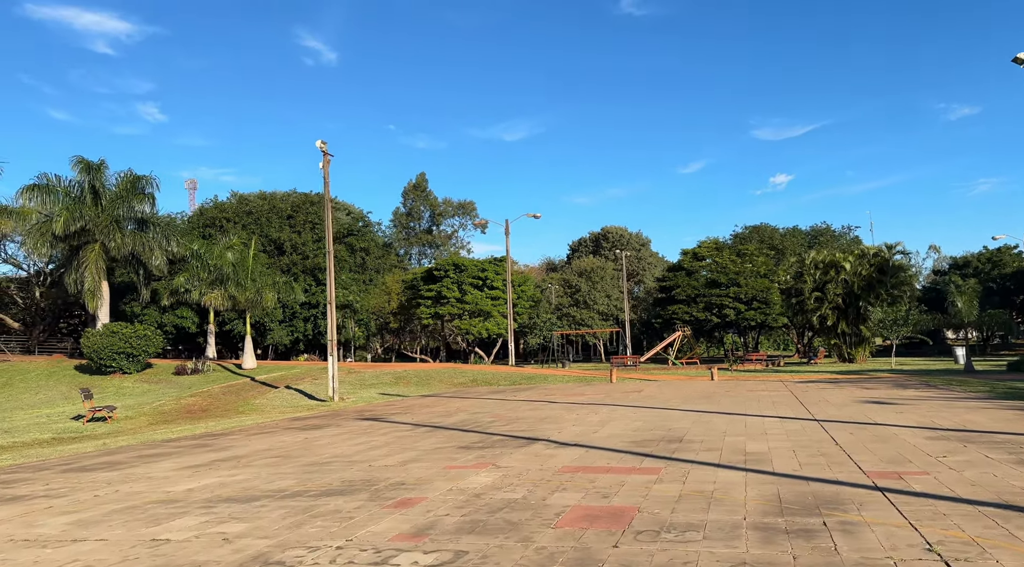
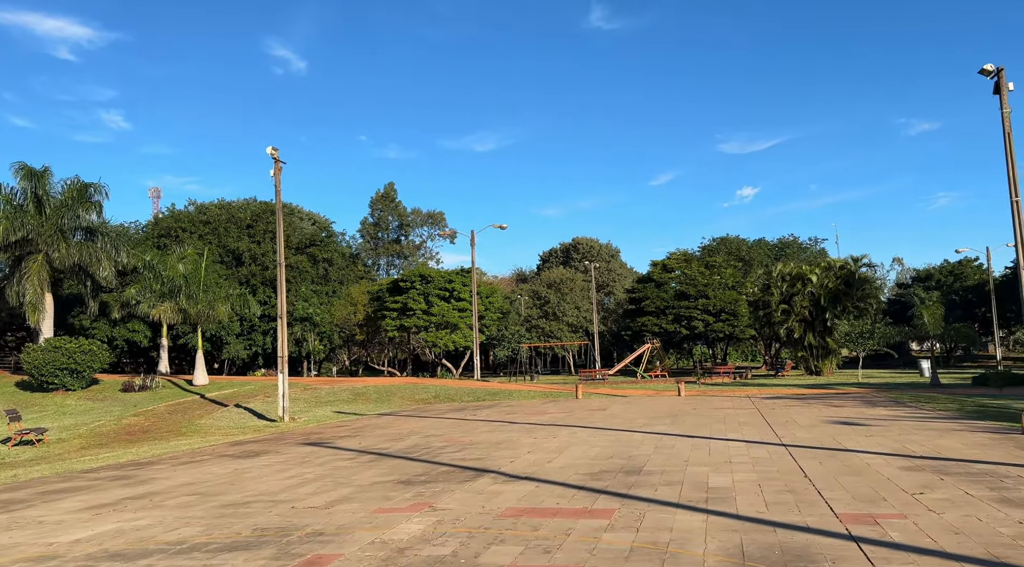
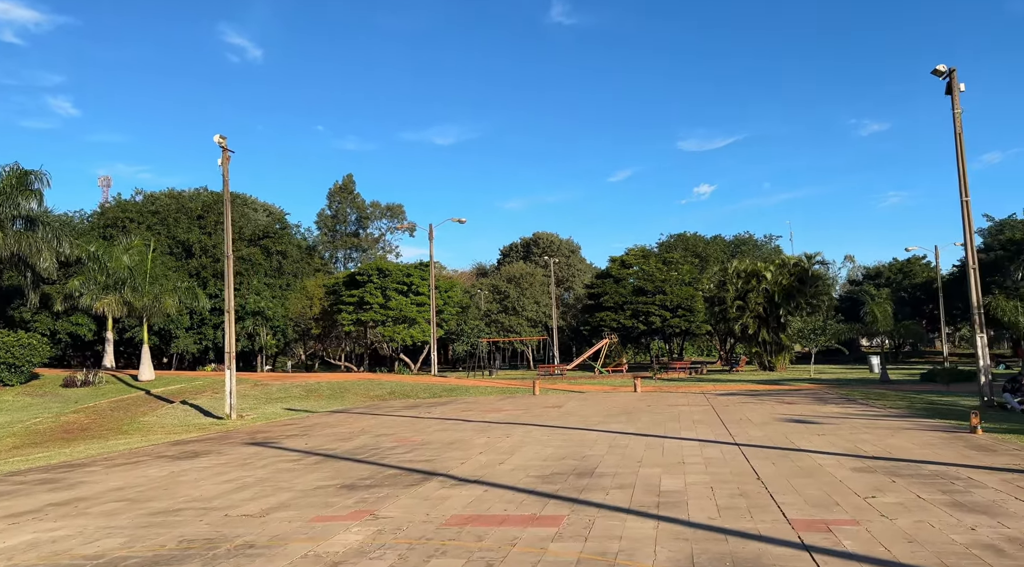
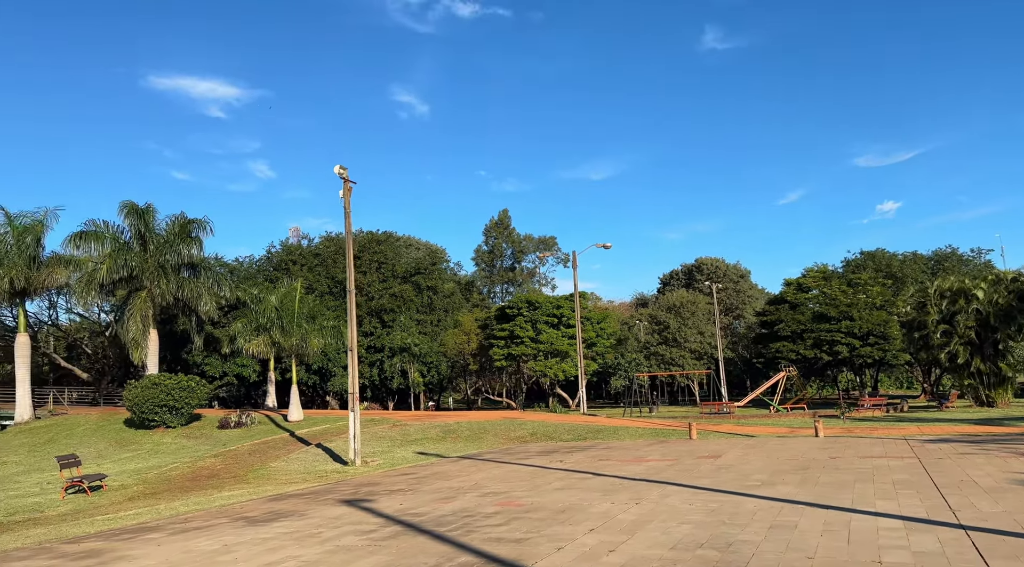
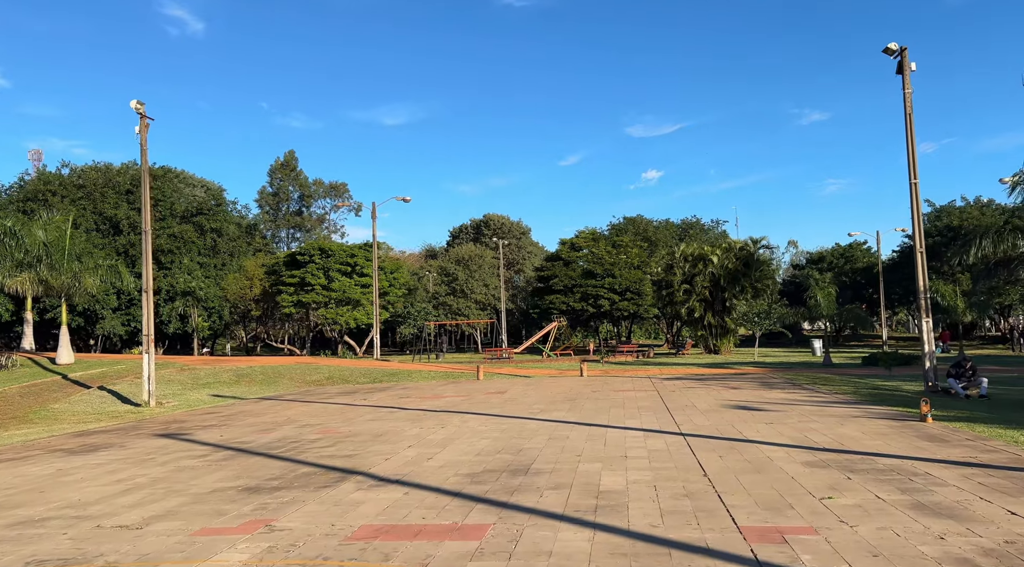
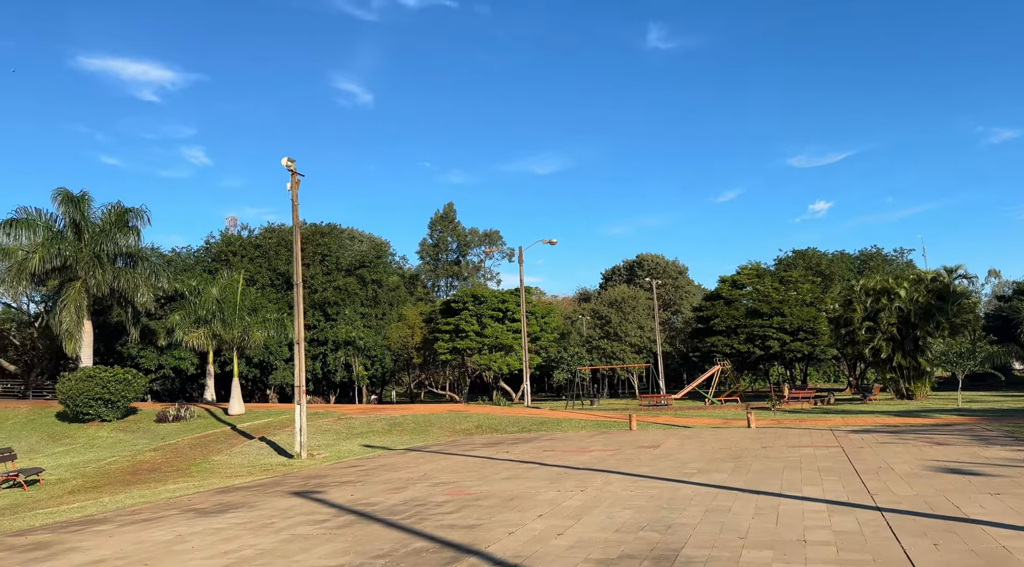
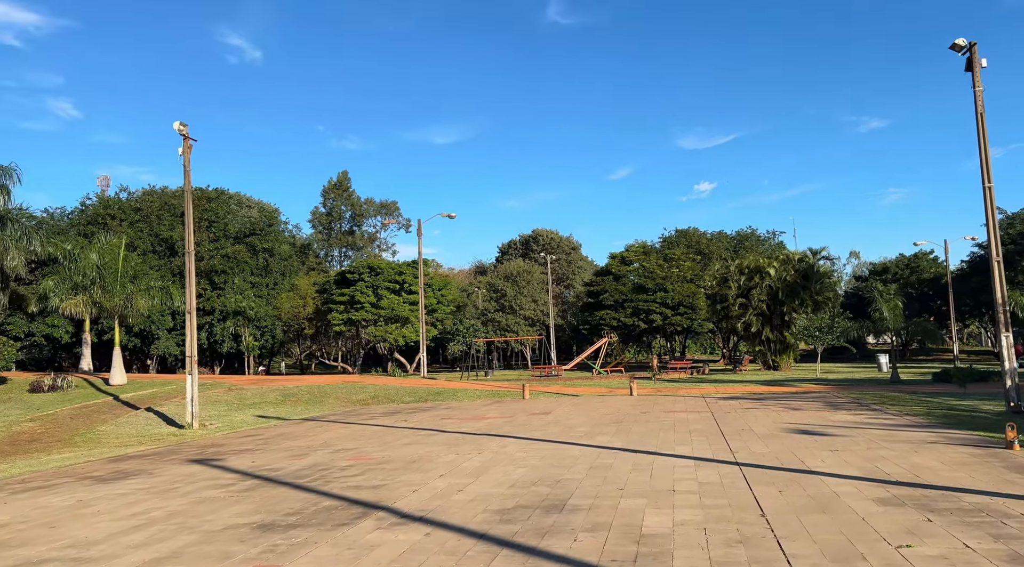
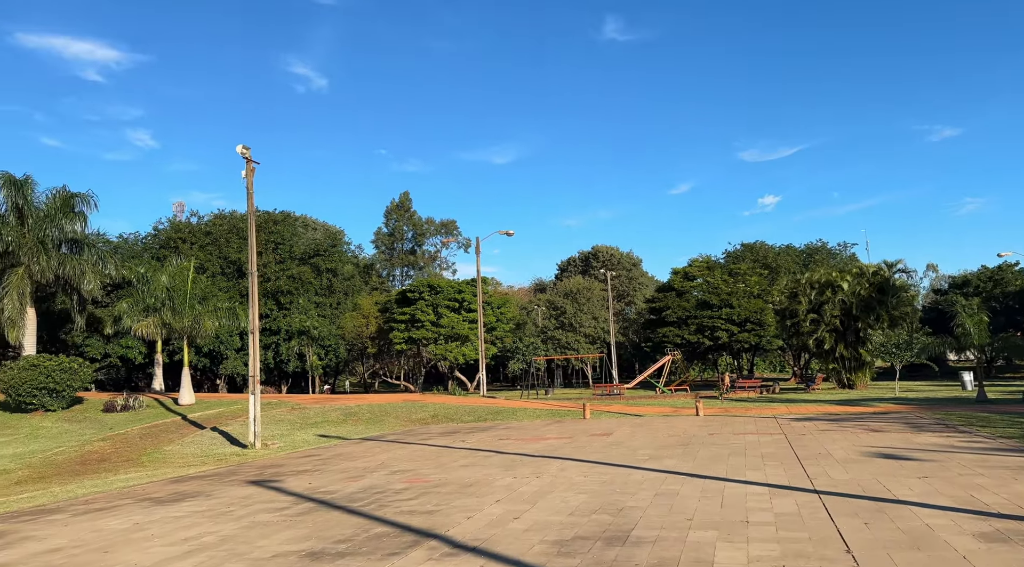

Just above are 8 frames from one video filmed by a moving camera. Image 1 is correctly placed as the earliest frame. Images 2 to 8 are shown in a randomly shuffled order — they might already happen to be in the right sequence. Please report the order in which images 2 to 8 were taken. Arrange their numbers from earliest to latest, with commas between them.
2, 3, 5, 7, 8, 6, 4
